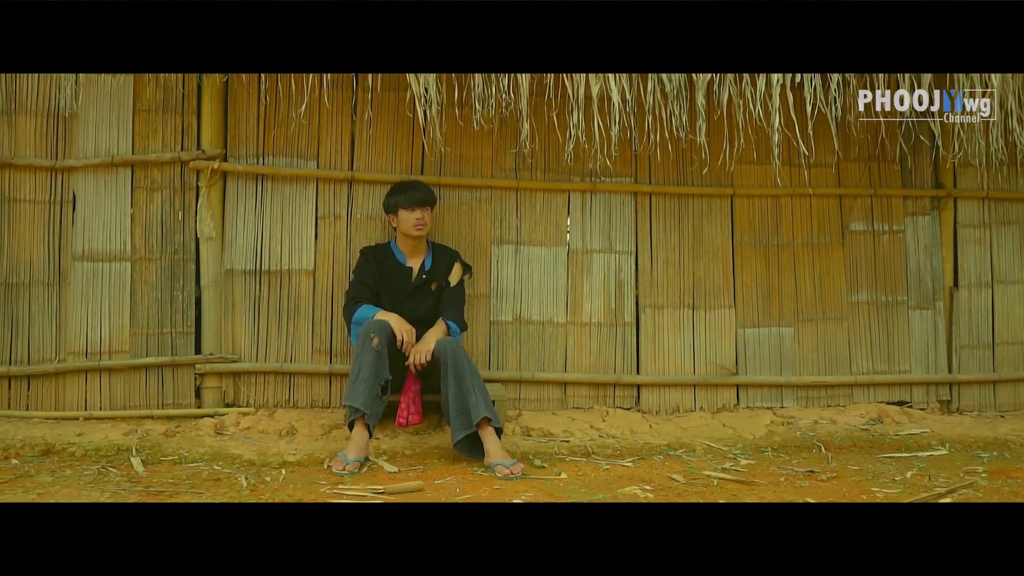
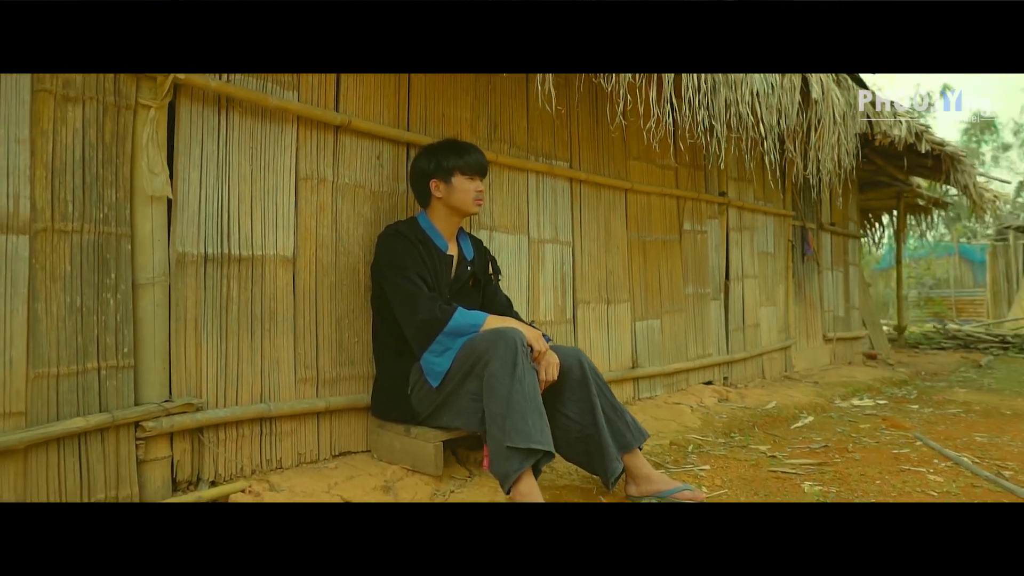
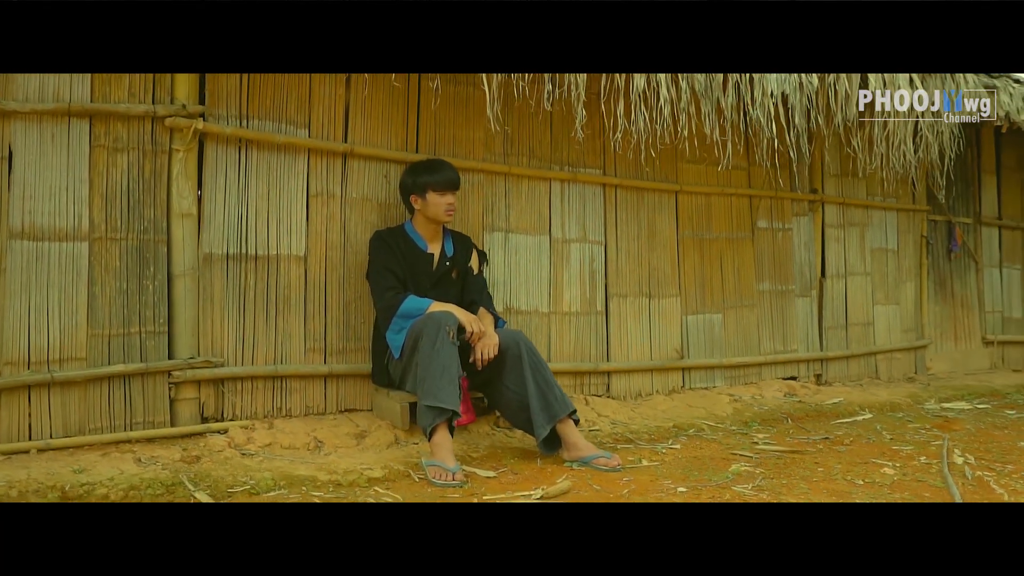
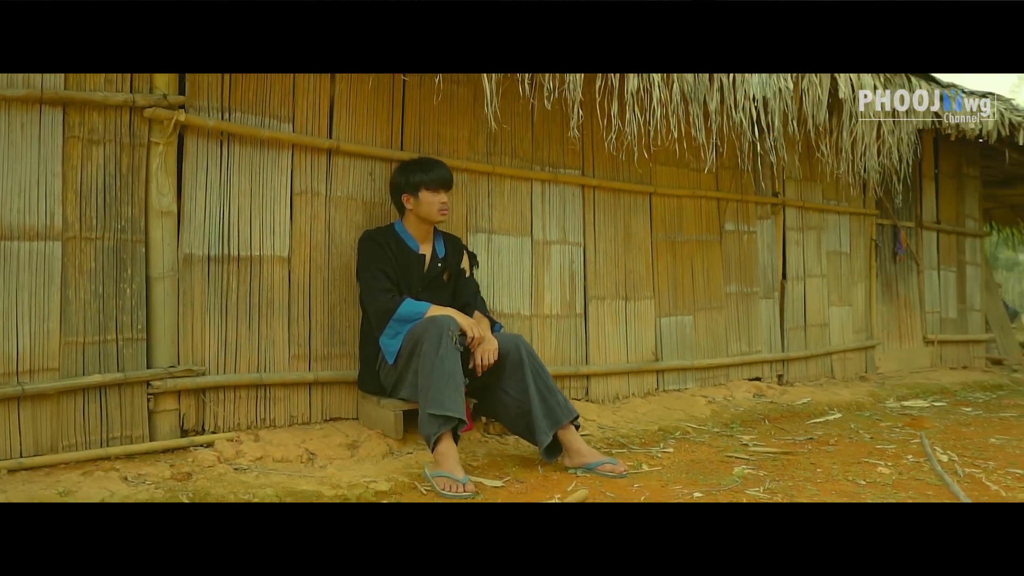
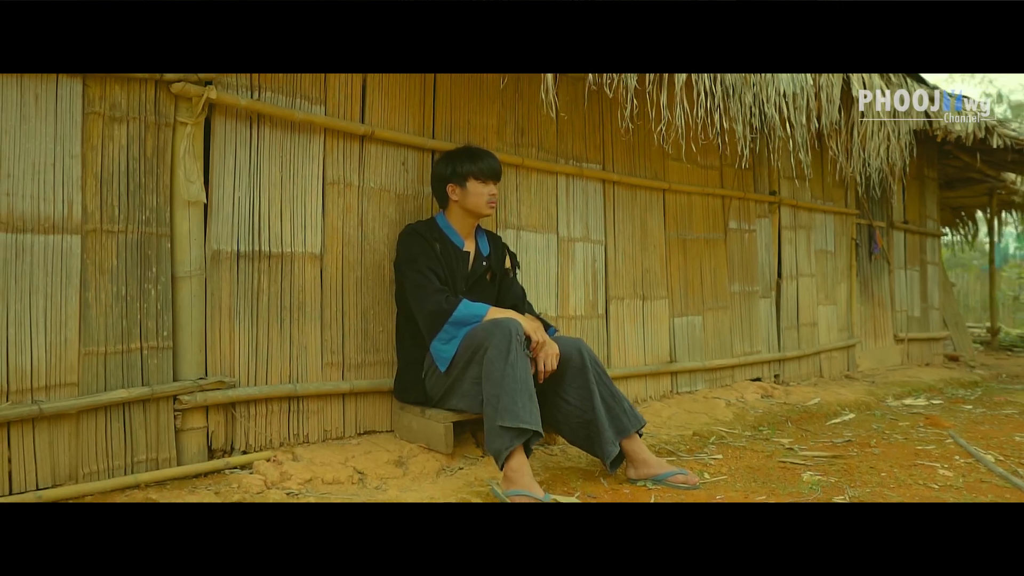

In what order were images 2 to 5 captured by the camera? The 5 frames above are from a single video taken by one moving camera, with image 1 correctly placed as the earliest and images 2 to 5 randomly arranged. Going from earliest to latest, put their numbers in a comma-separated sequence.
3, 4, 5, 2
